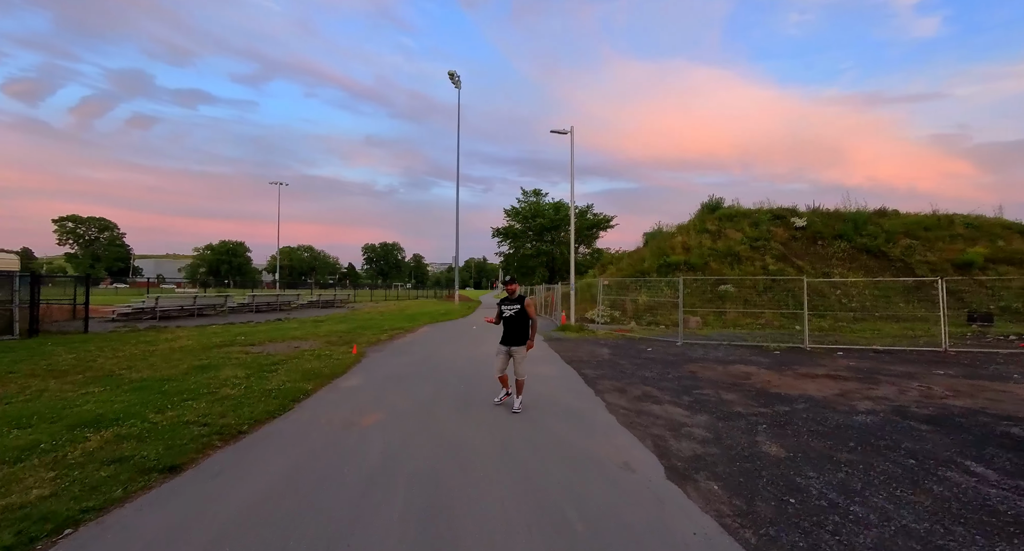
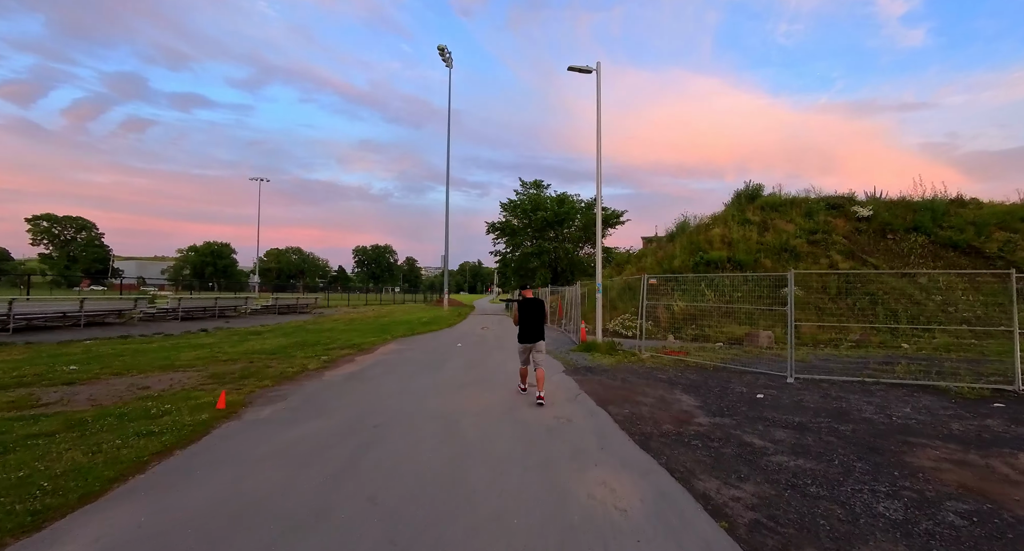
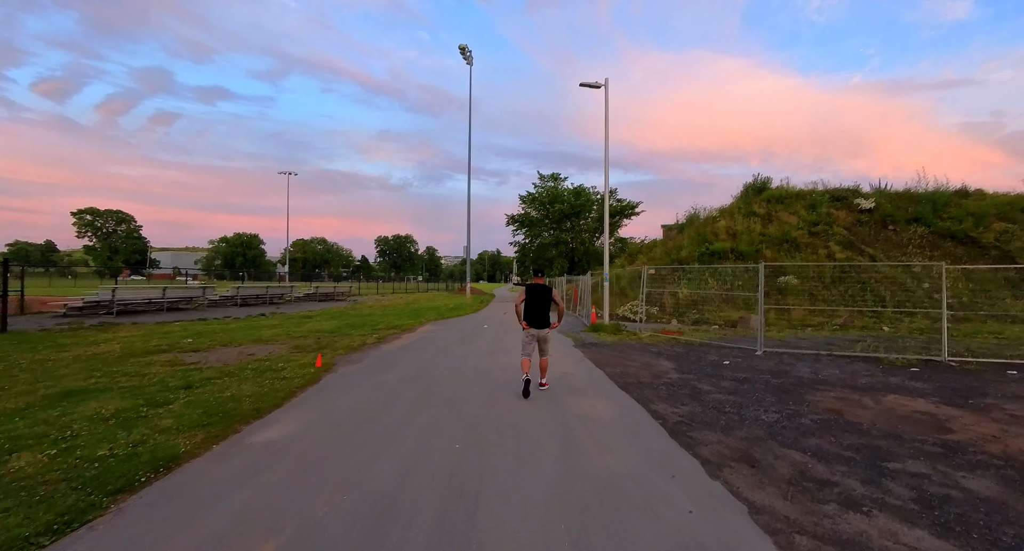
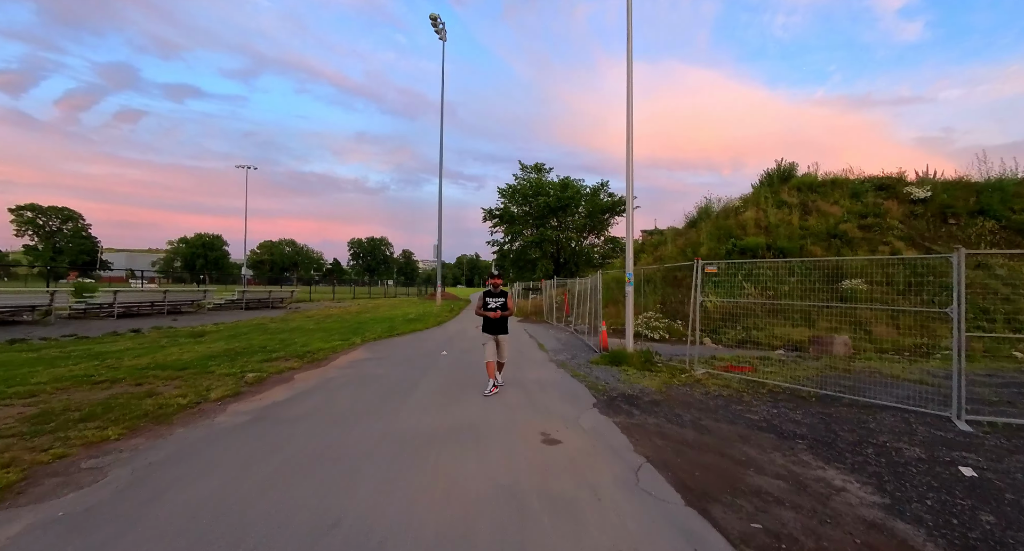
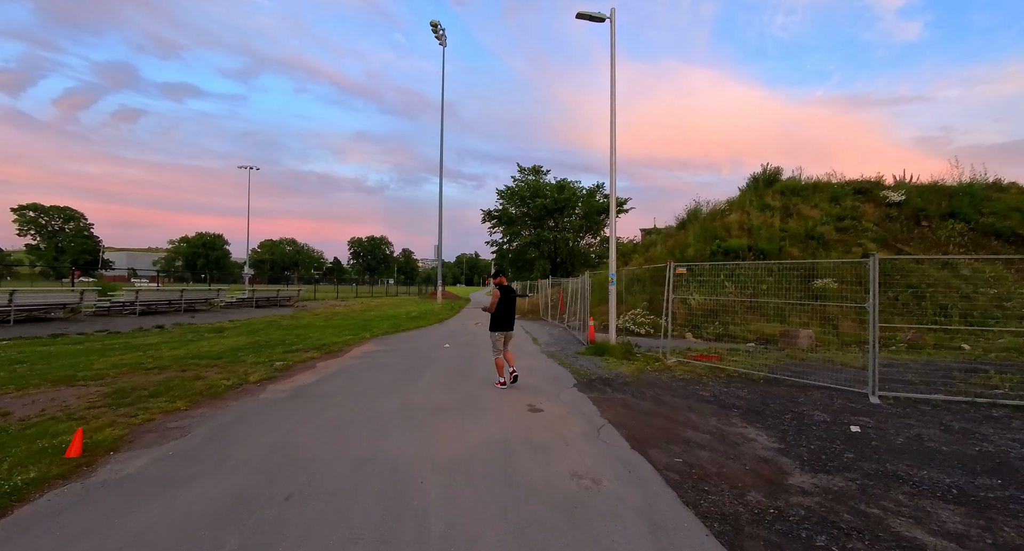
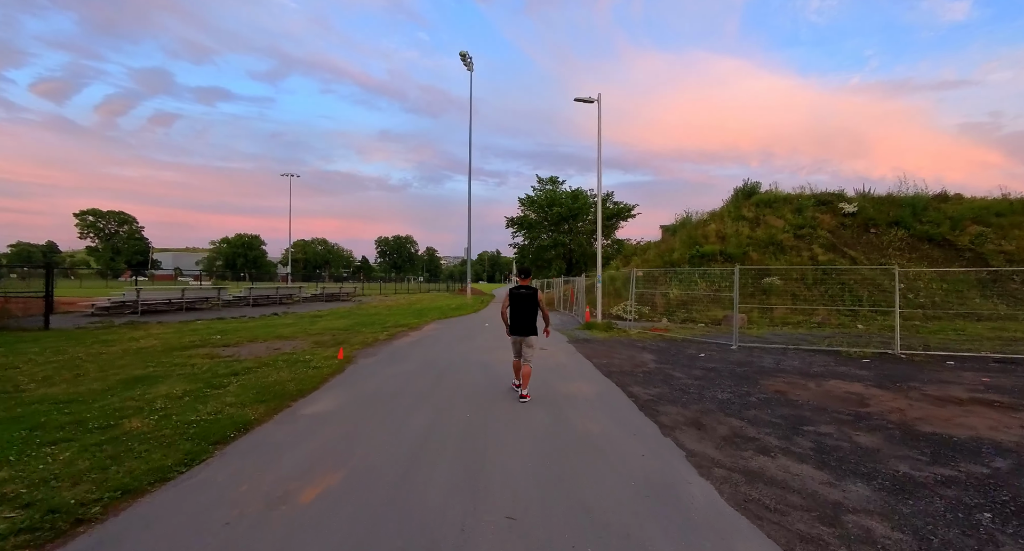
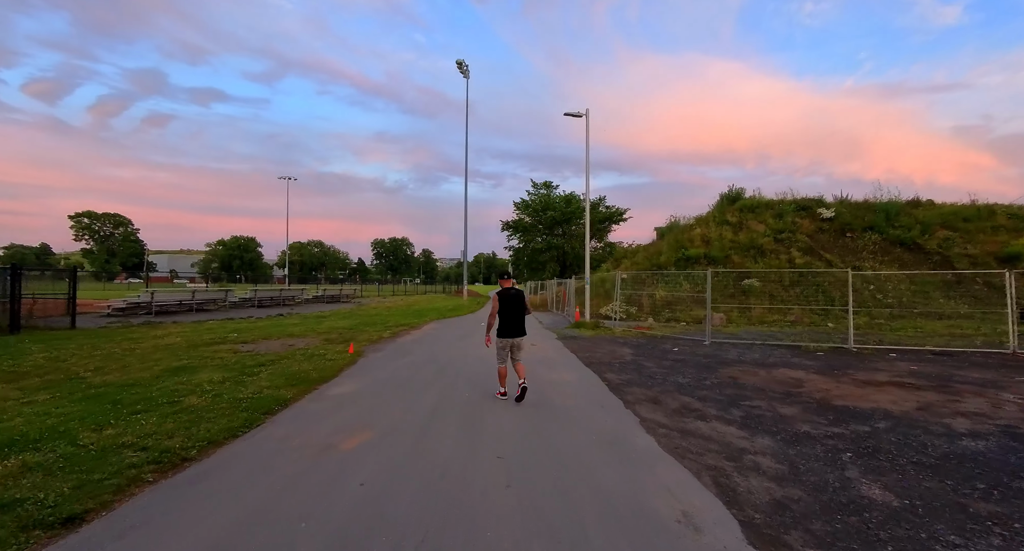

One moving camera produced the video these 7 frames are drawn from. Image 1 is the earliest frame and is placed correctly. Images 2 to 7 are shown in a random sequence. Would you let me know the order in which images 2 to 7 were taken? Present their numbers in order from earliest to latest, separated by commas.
7, 6, 3, 2, 5, 4
